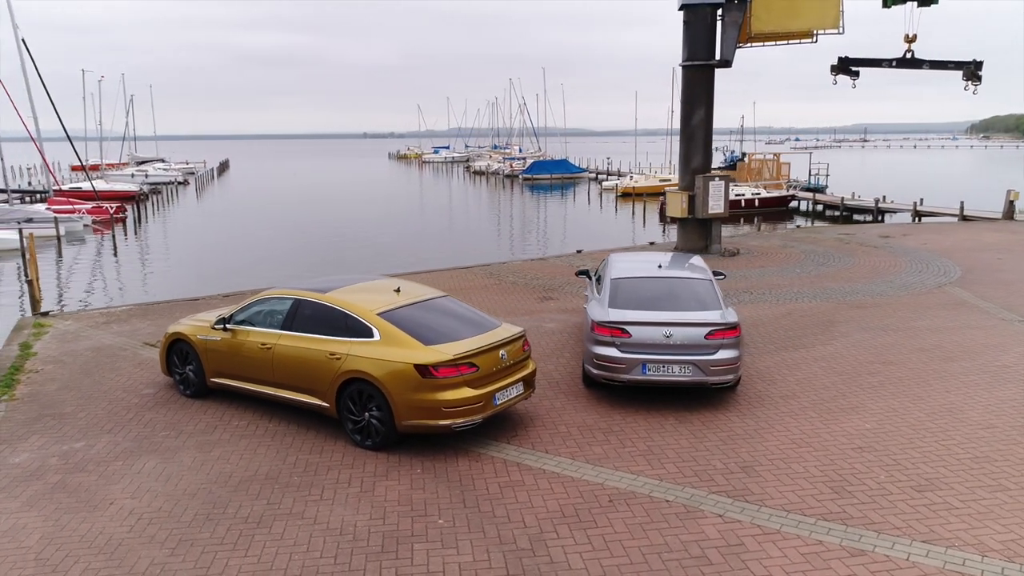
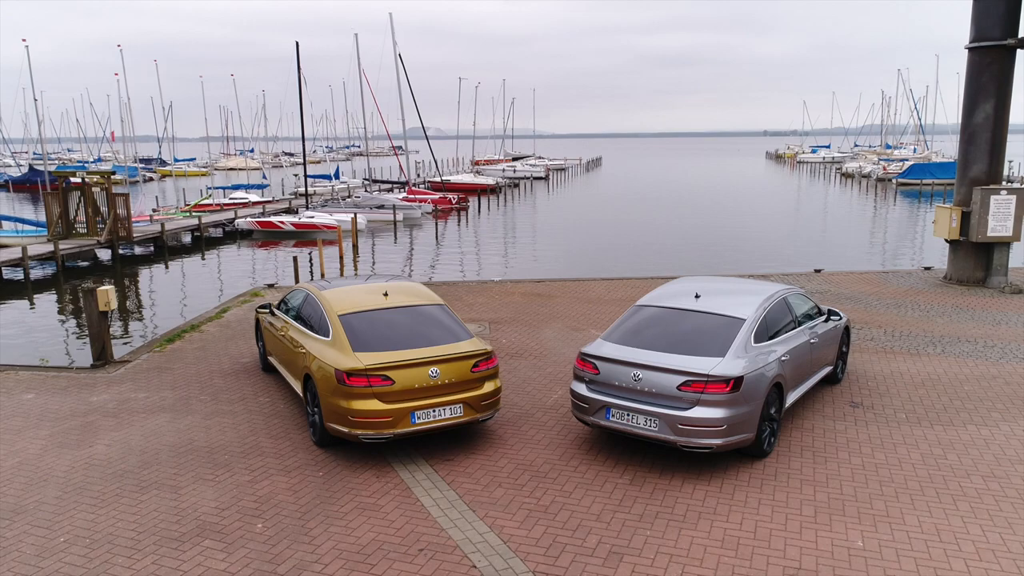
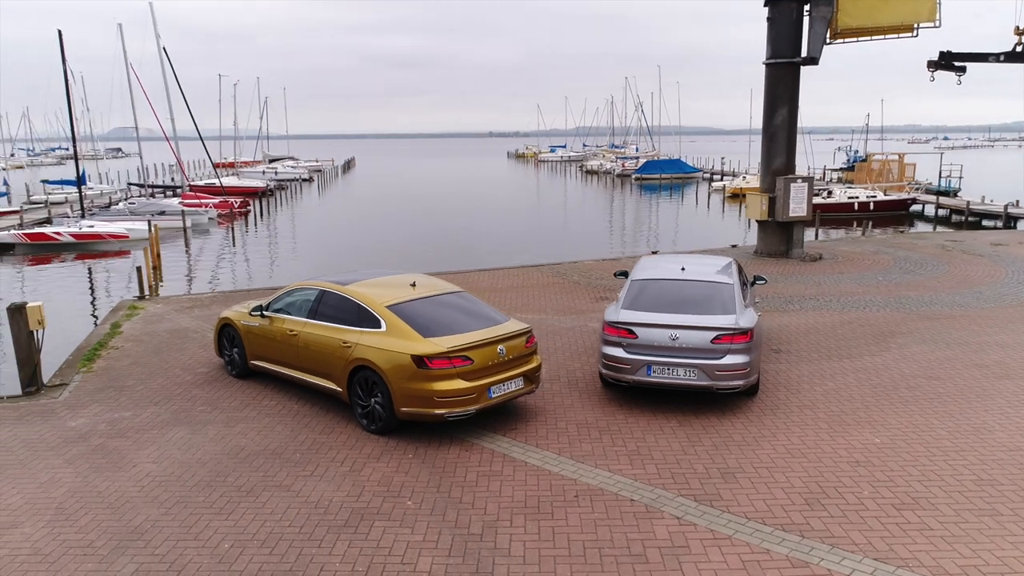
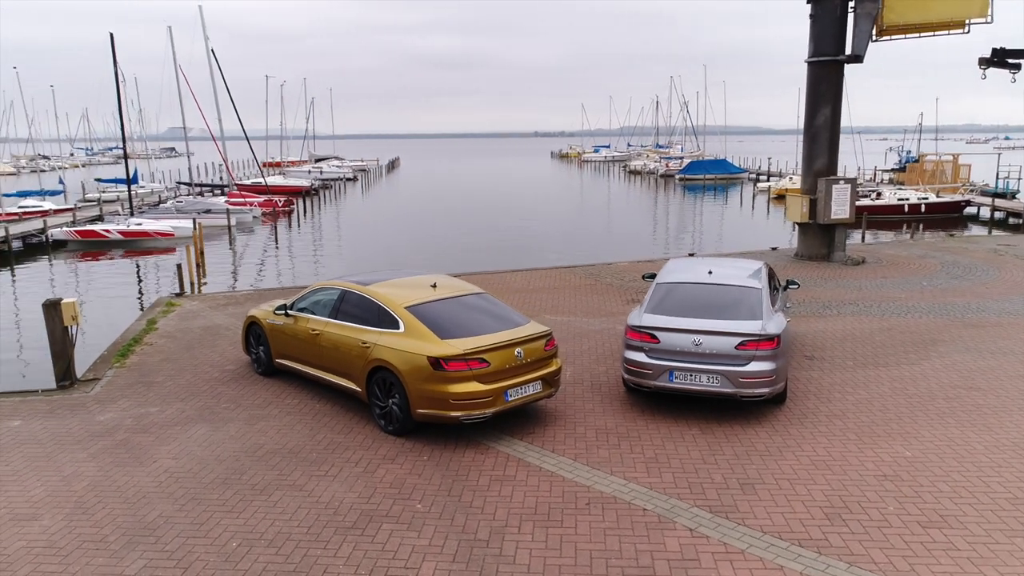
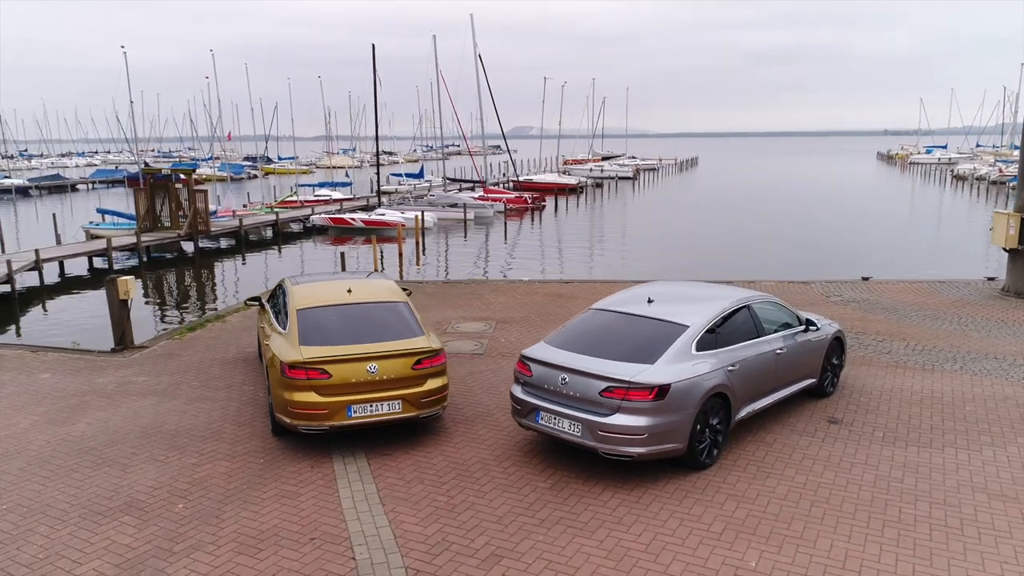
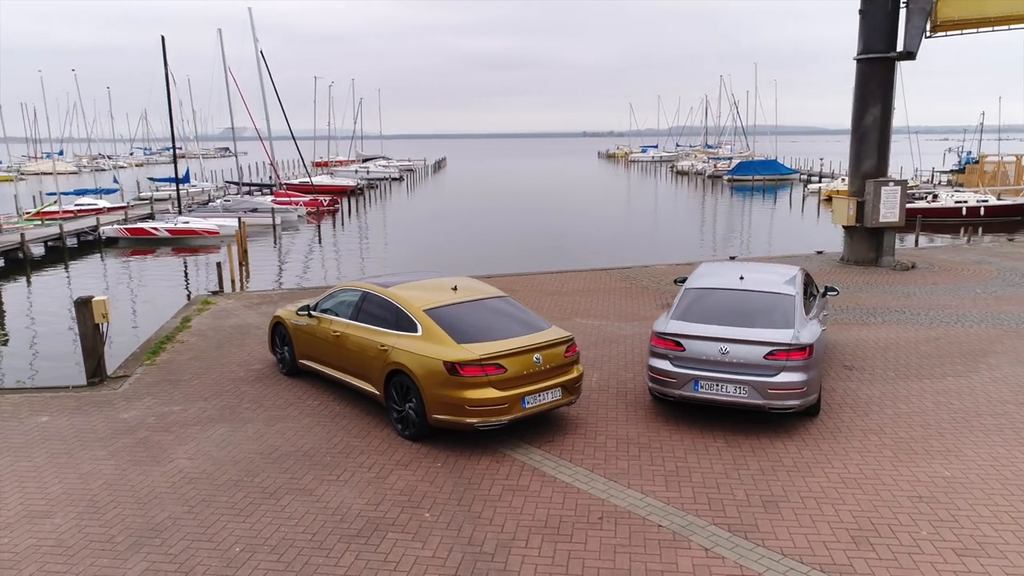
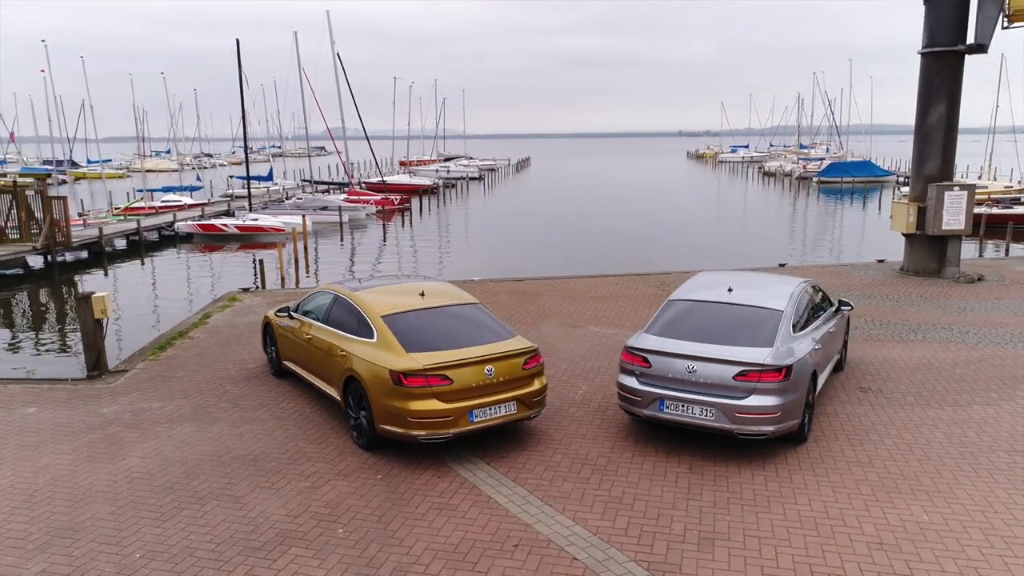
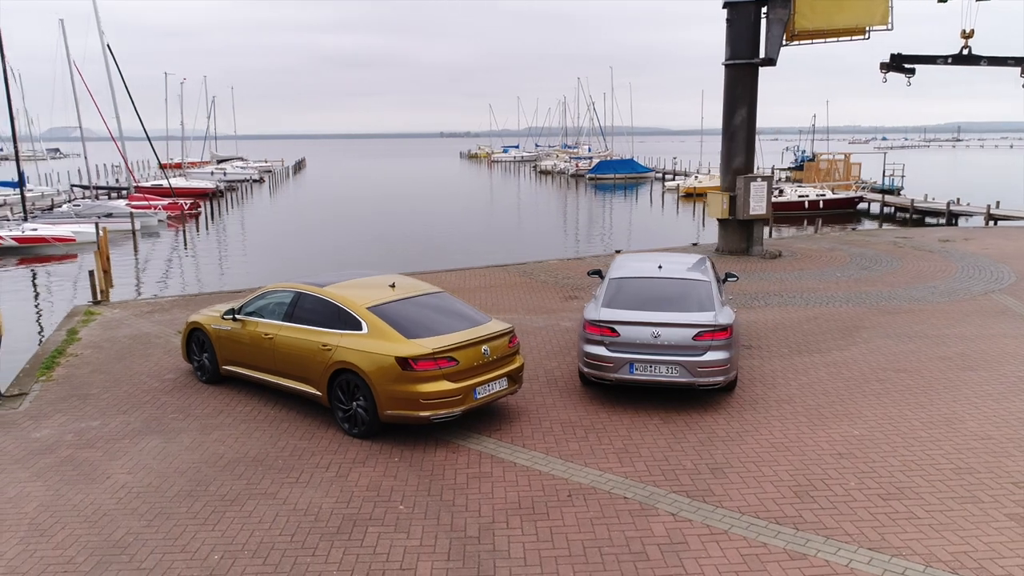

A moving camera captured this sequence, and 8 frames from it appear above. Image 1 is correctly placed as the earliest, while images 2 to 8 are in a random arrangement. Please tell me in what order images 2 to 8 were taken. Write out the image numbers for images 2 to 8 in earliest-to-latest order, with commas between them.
8, 3, 4, 6, 7, 2, 5
